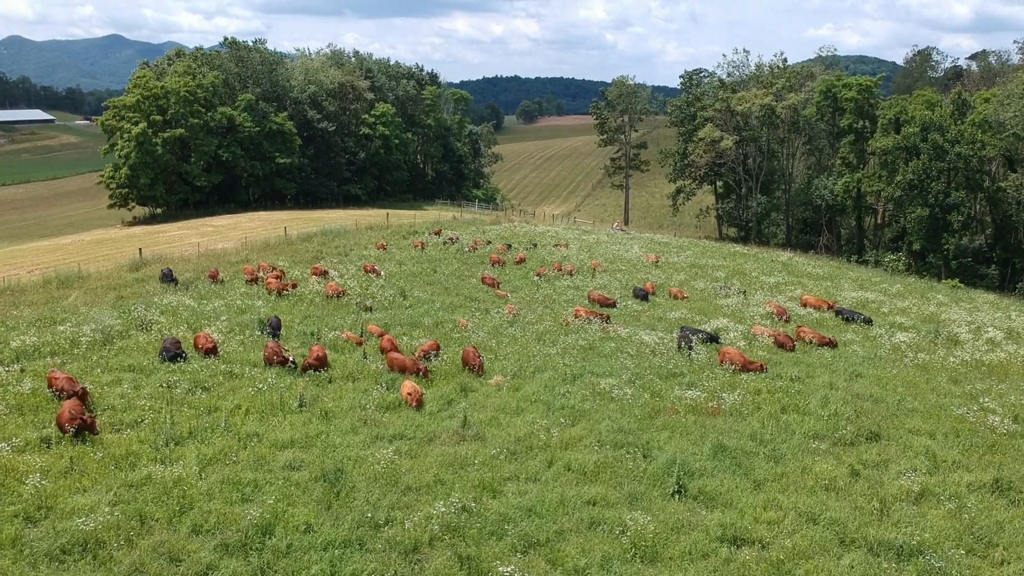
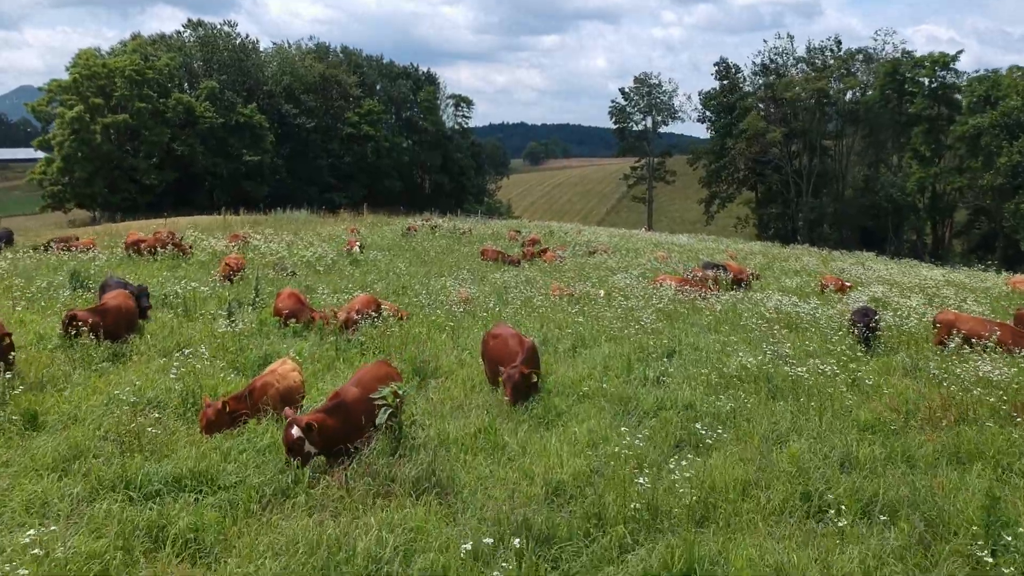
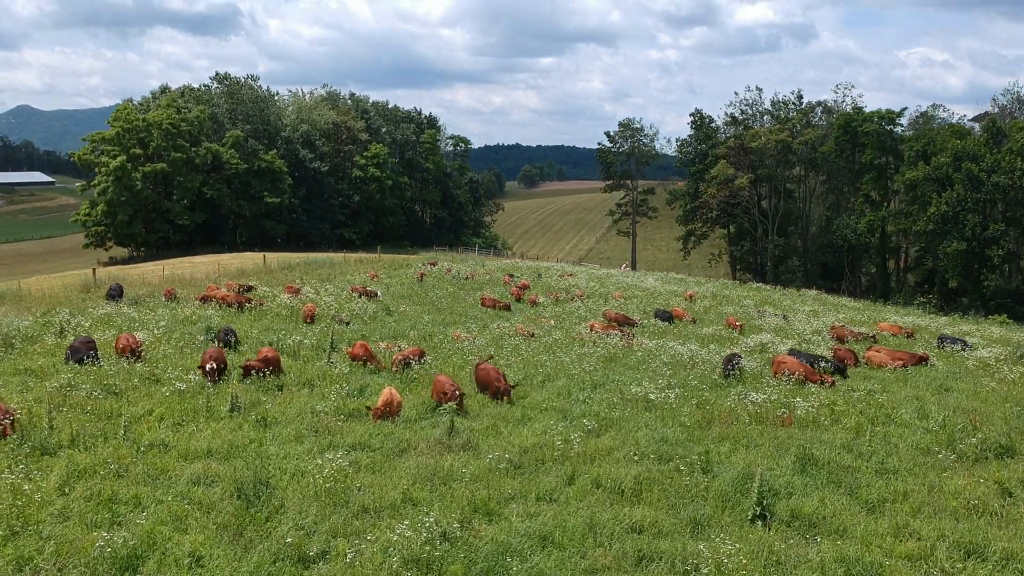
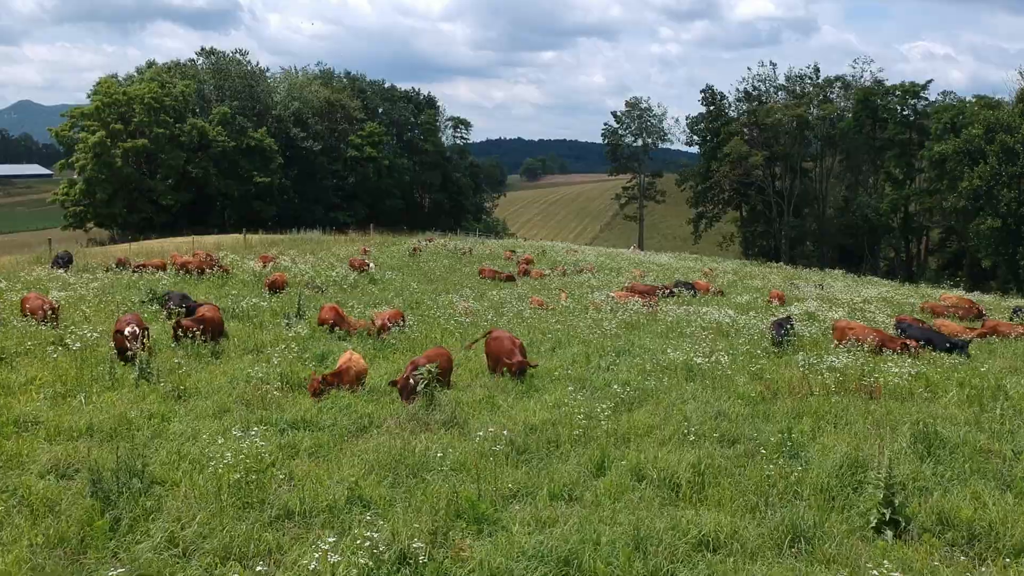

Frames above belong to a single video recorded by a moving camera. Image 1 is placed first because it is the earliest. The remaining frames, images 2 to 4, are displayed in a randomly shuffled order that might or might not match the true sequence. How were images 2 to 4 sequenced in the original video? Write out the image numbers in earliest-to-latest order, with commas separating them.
3, 4, 2
